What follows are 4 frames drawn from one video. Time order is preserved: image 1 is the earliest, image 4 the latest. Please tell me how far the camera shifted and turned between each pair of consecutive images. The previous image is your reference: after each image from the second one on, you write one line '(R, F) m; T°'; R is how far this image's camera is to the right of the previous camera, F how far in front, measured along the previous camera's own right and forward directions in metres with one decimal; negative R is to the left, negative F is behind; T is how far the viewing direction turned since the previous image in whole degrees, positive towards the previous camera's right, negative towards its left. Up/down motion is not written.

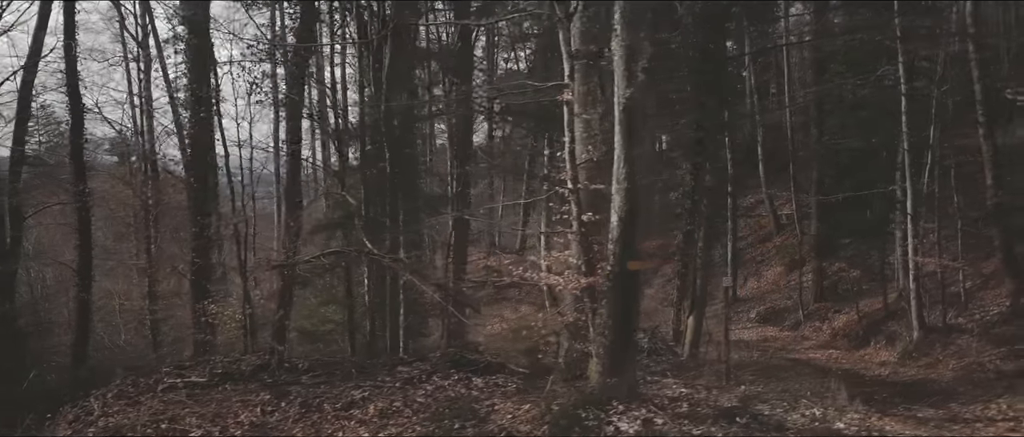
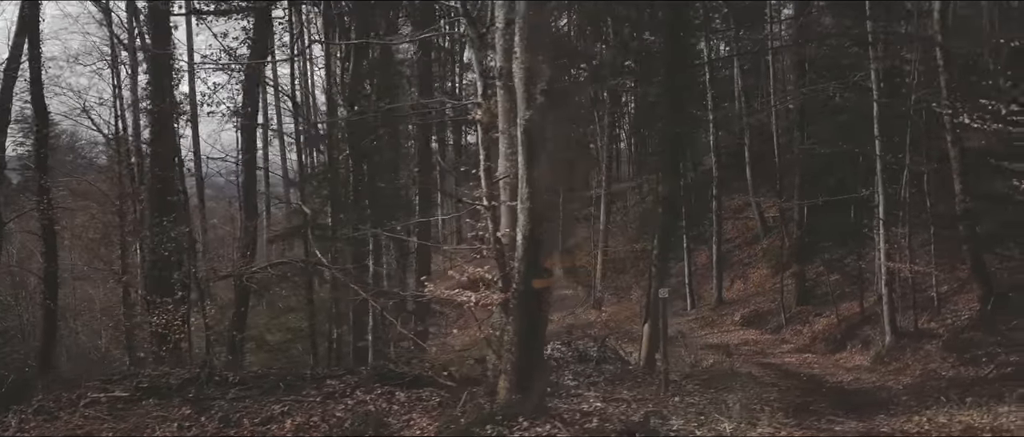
(+0.9, -0.1) m; 0°
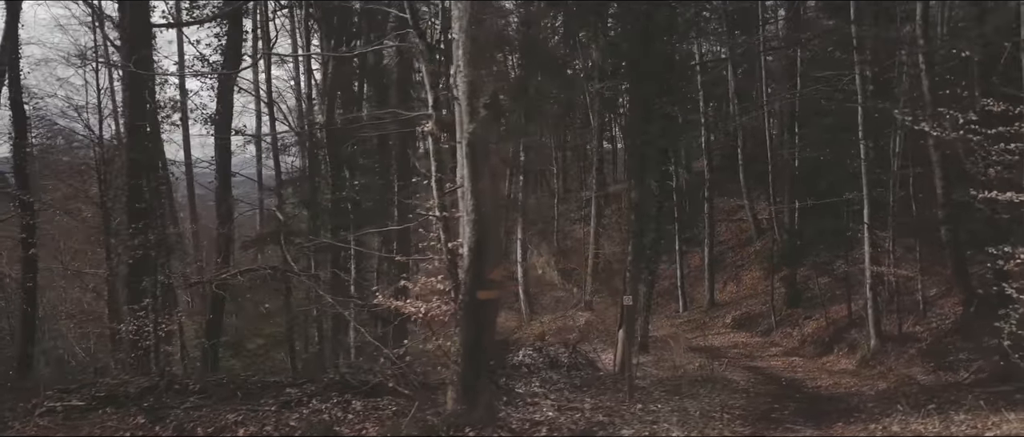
(+0.5, 0.0) m; 0°
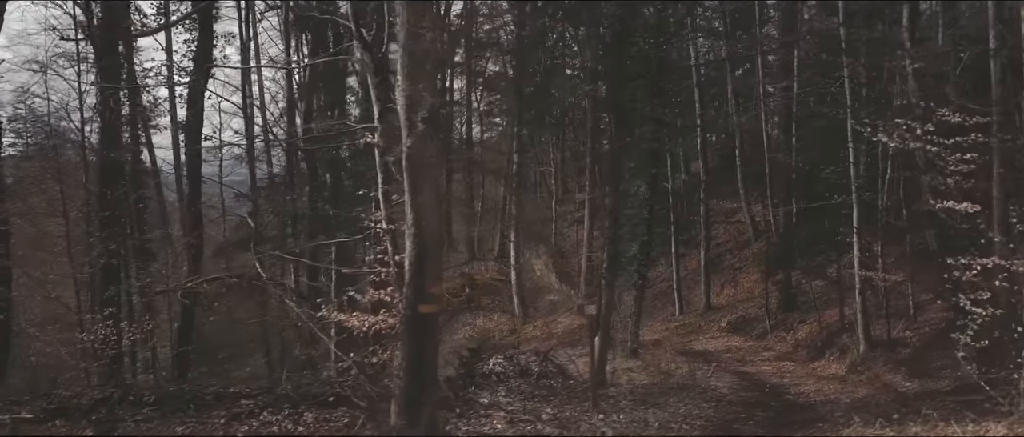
(+0.6, 0.0) m; 0°
